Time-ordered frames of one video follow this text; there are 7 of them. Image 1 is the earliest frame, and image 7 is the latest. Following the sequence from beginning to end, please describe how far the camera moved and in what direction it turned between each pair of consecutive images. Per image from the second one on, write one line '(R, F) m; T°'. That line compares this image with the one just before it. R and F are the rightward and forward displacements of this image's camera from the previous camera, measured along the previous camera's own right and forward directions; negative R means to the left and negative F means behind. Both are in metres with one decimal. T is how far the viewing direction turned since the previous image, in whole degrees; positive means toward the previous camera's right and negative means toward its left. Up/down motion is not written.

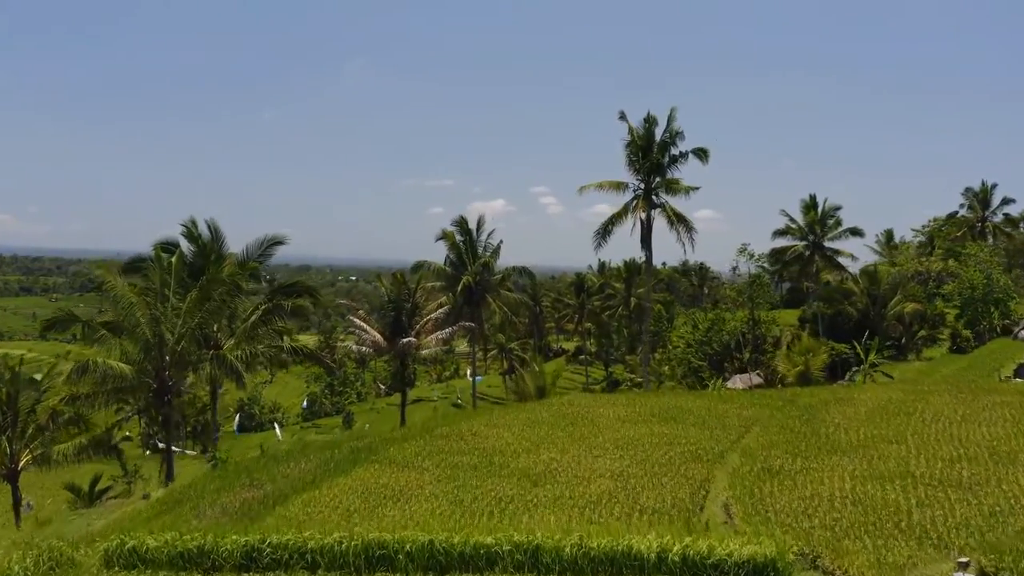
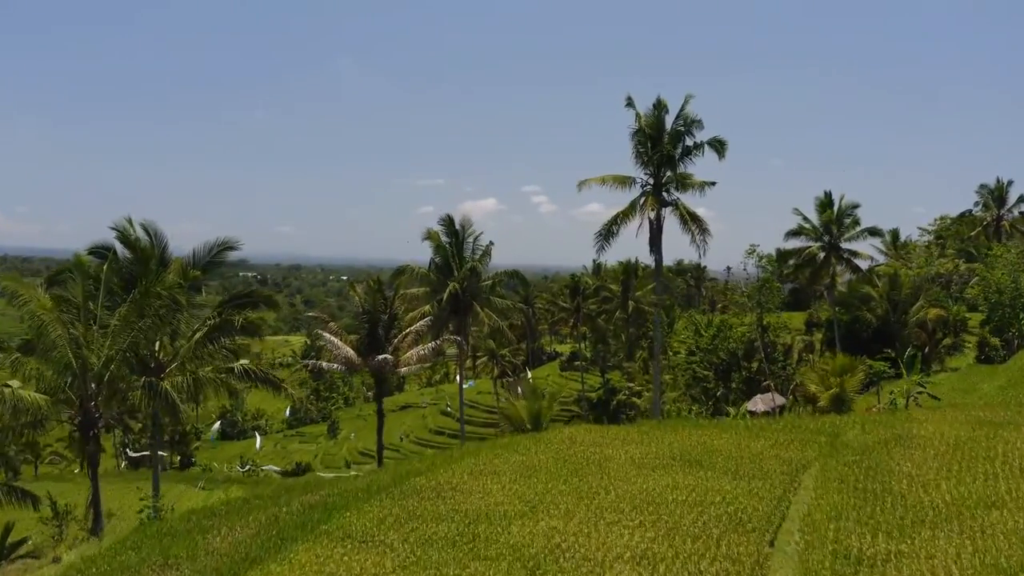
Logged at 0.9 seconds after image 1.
(0.0, +2.7) m; +1°
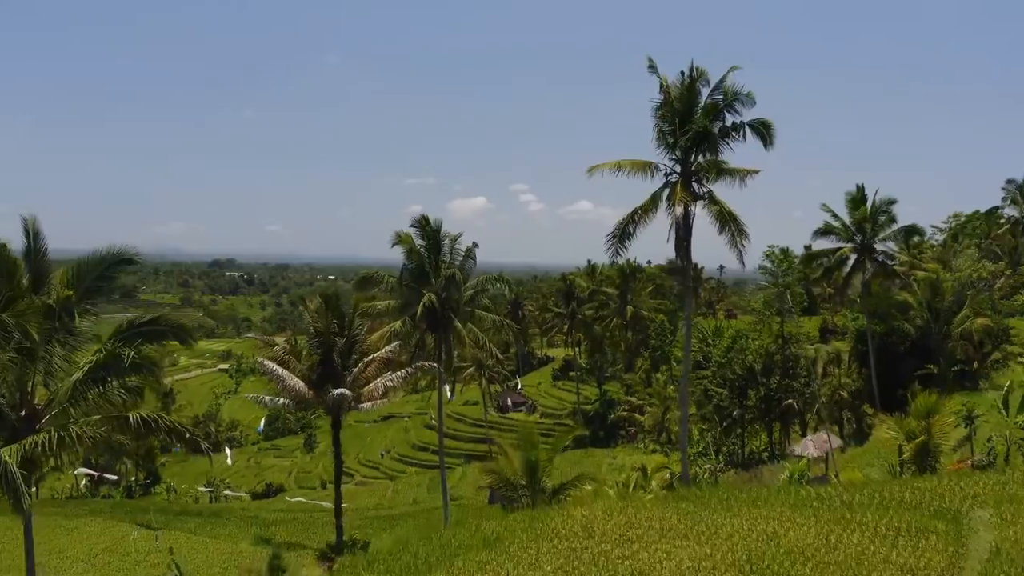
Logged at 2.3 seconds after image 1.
(0.0, +4.0) m; +1°
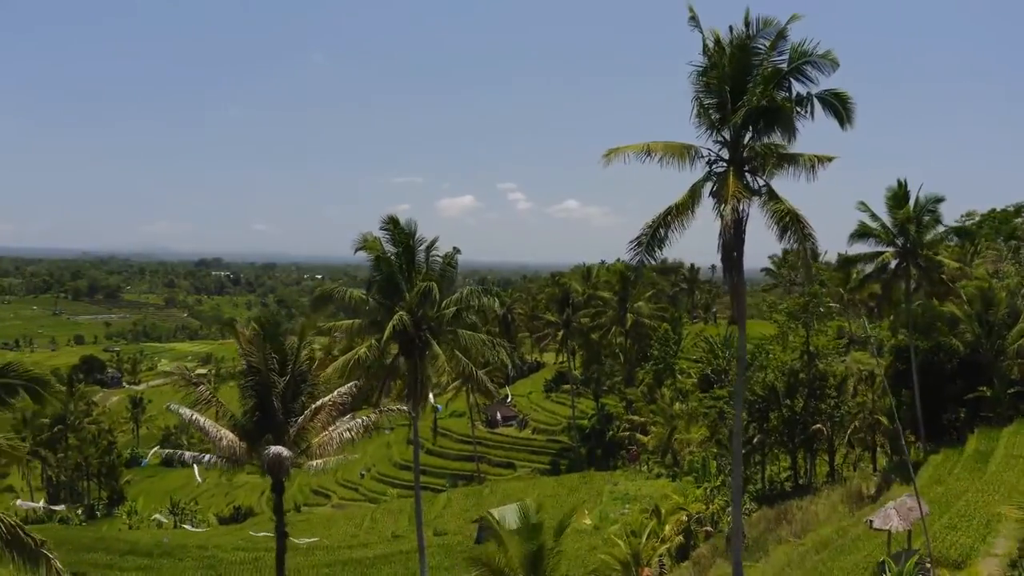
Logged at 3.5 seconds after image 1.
(-0.1, +3.7) m; +1°
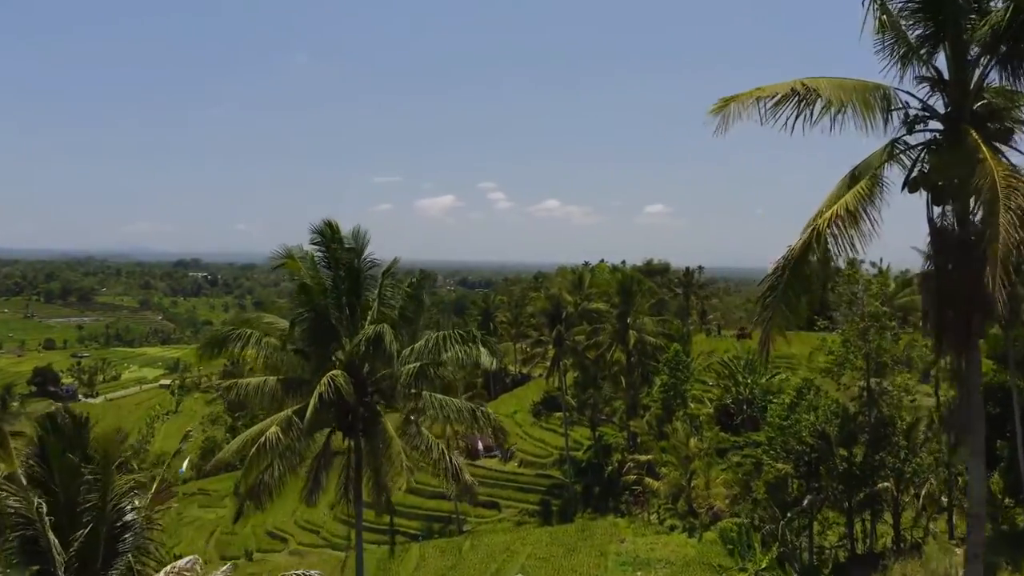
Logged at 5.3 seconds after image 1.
(-0.1, +5.7) m; +2°
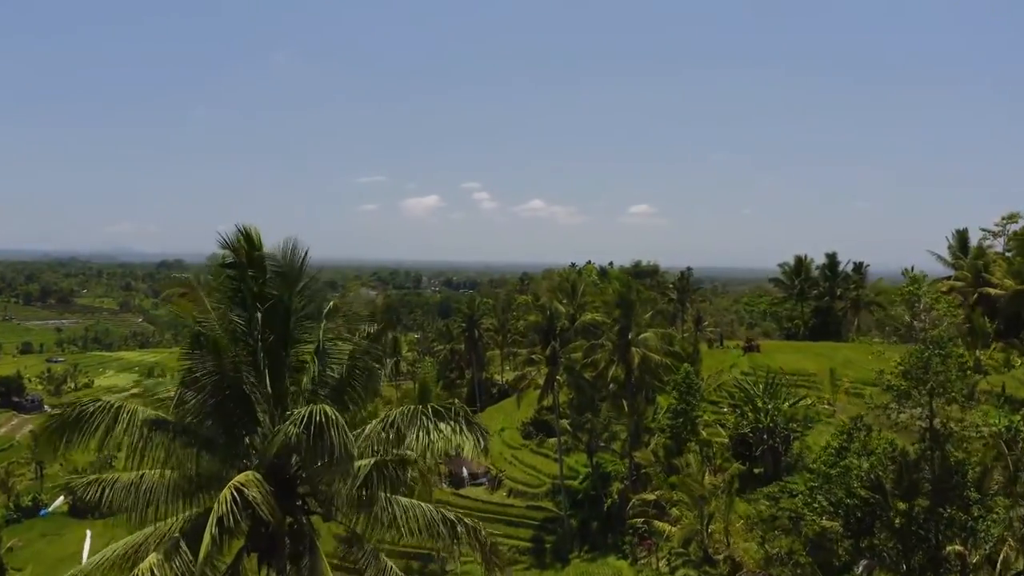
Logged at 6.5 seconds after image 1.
(-0.1, +3.8) m; +1°
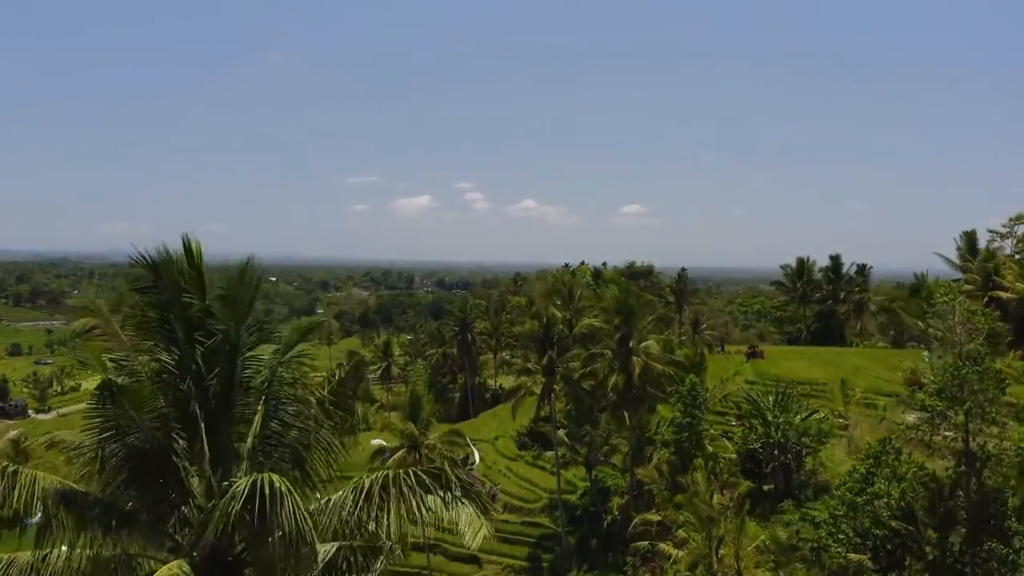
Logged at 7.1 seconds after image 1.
(-0.1, +1.6) m; +1°
